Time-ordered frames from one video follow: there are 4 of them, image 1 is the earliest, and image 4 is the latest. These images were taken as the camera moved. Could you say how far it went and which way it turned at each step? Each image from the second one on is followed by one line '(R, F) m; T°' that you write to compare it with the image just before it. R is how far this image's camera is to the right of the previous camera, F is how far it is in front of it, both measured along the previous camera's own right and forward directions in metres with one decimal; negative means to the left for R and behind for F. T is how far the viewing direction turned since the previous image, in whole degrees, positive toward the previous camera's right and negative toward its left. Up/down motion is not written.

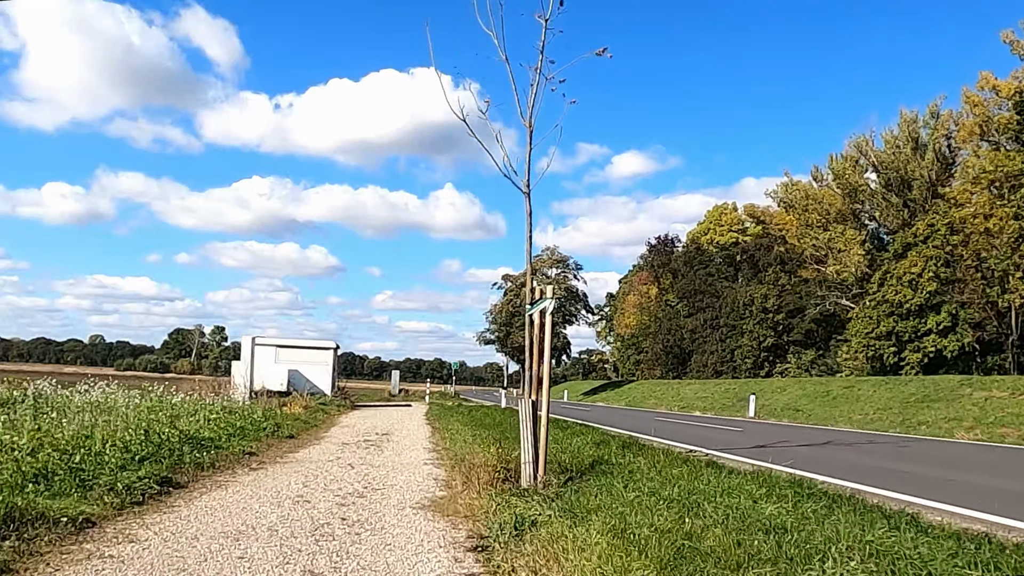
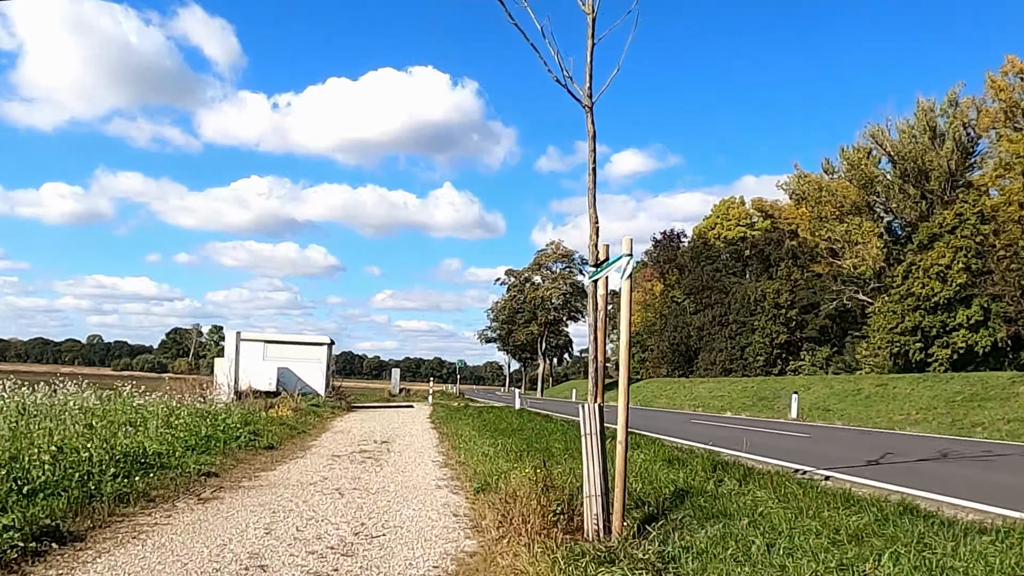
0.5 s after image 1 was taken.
(-0.2, +1.6) m; 0°
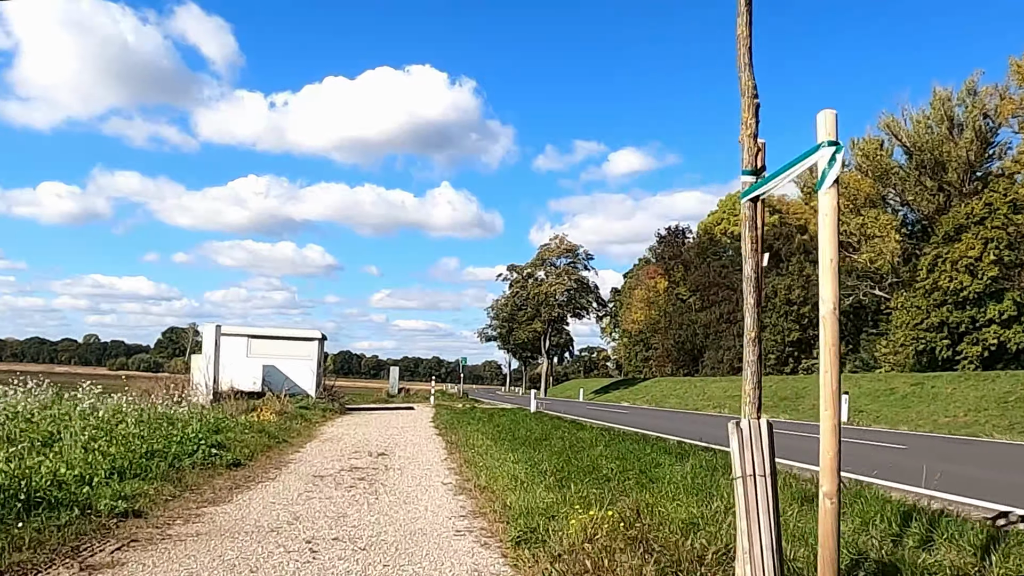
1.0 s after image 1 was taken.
(-0.2, +1.6) m; 0°
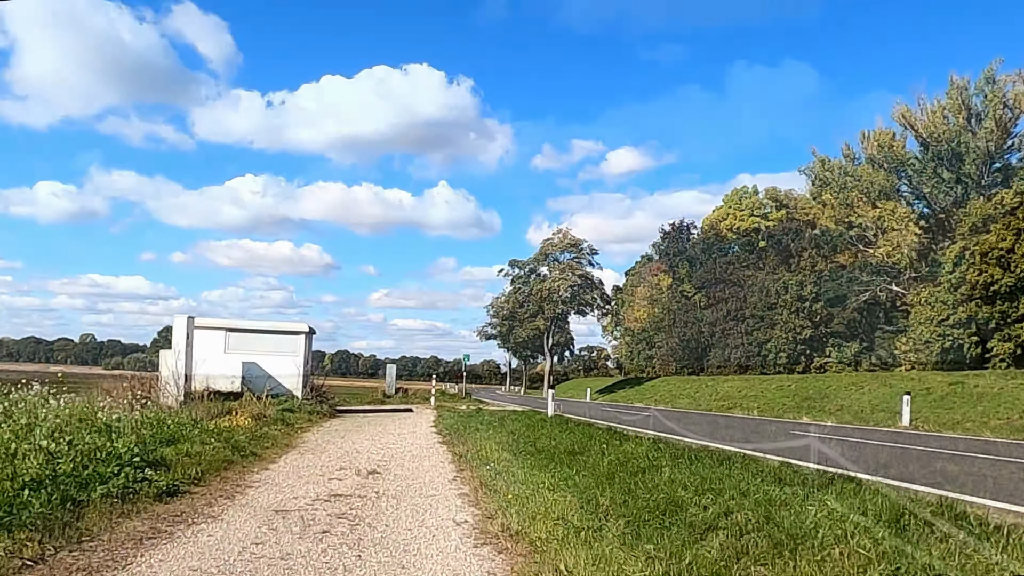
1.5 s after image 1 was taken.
(-0.2, +1.6) m; 0°
